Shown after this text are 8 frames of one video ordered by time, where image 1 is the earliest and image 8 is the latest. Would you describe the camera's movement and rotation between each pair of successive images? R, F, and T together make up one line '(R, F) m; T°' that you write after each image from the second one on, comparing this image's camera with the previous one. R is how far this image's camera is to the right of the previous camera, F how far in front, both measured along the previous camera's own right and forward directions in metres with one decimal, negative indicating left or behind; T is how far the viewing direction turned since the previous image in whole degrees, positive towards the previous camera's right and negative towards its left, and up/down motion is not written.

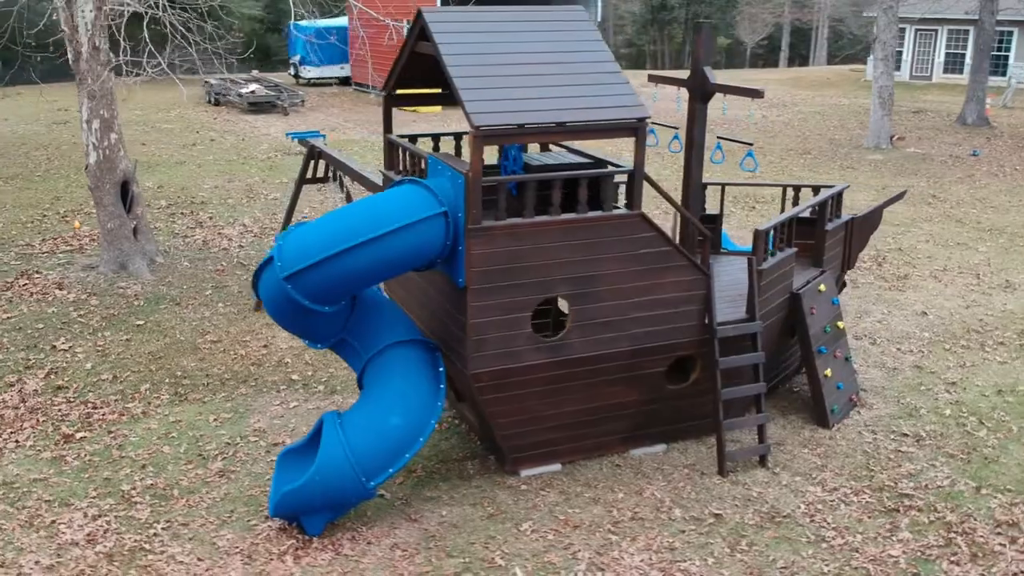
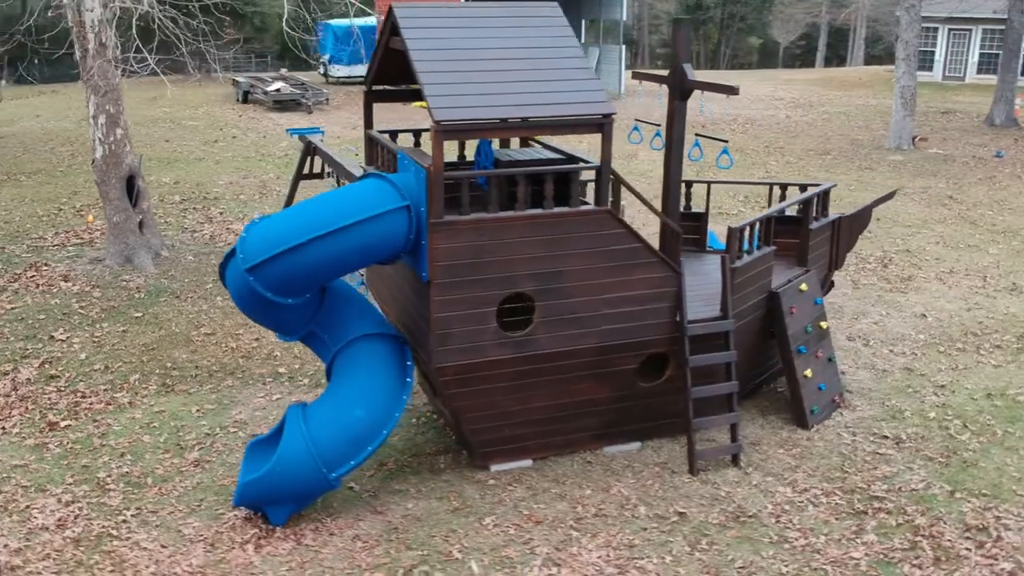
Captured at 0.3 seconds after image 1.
(+0.5, 0.0) m; -2°
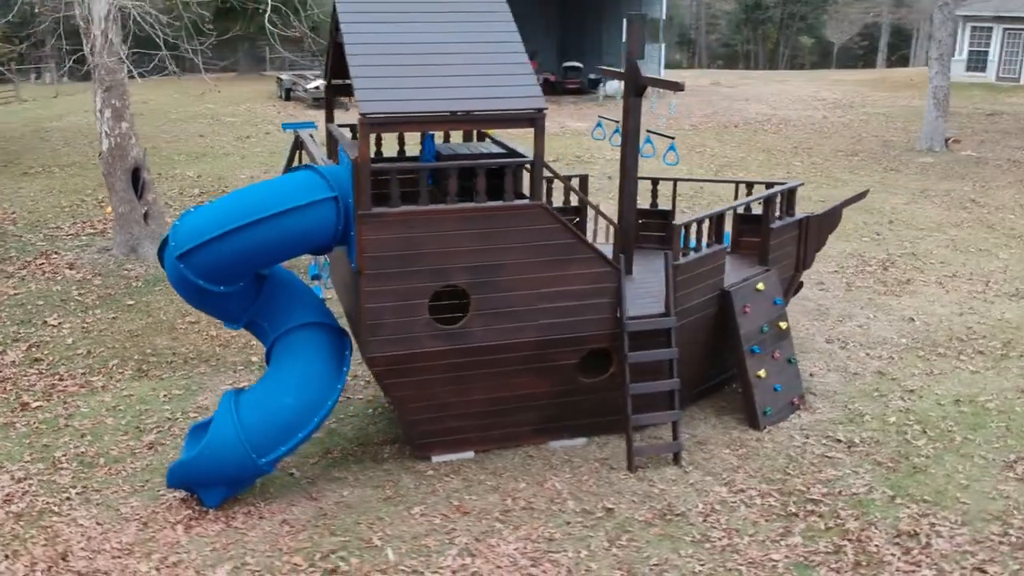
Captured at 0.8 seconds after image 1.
(+0.8, 0.0) m; -4°
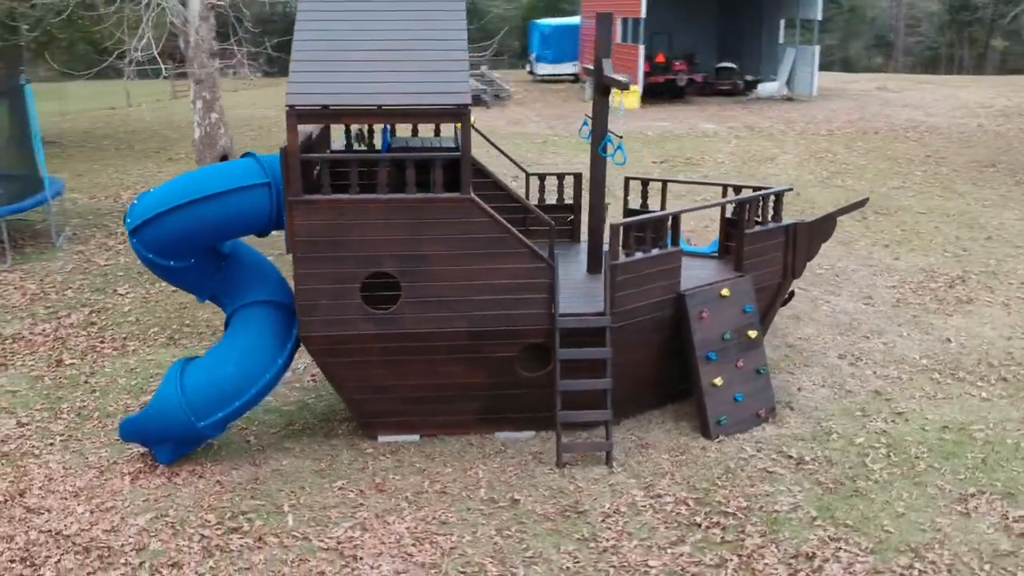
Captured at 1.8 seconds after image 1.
(+1.7, 0.0) m; -12°
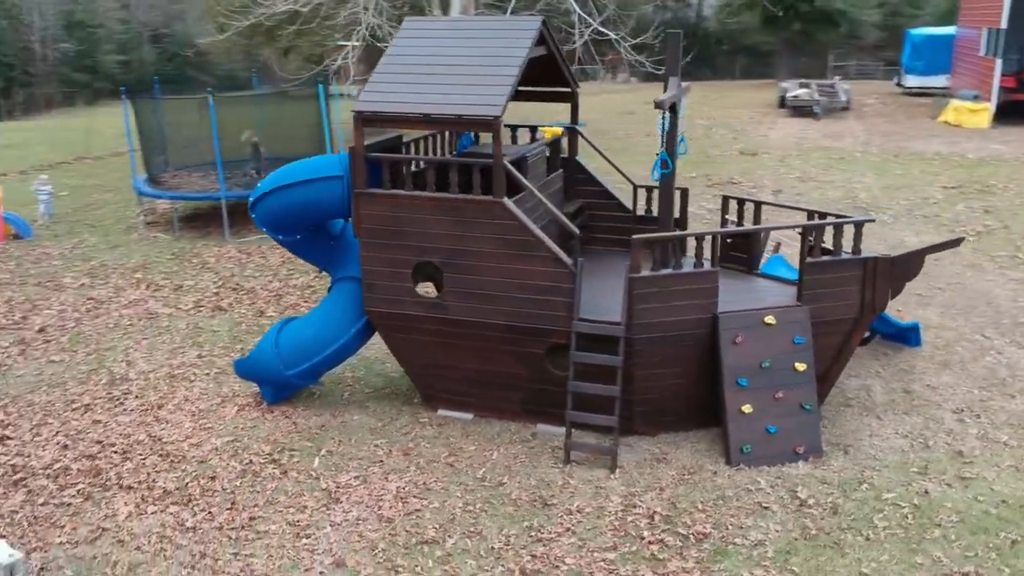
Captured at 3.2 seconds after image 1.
(+2.6, 0.0) m; -23°
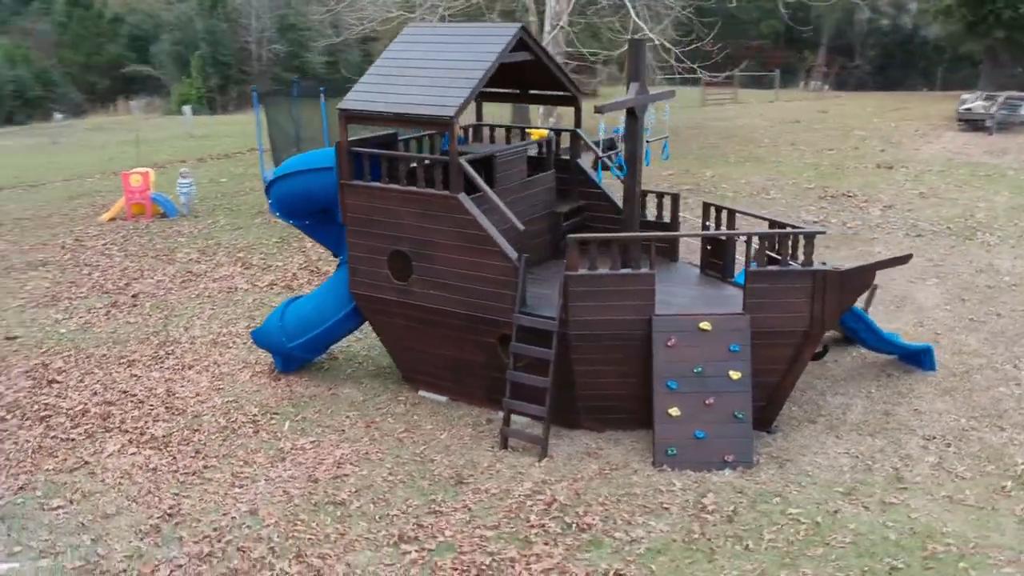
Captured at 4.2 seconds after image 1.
(+2.0, -0.2) m; -13°
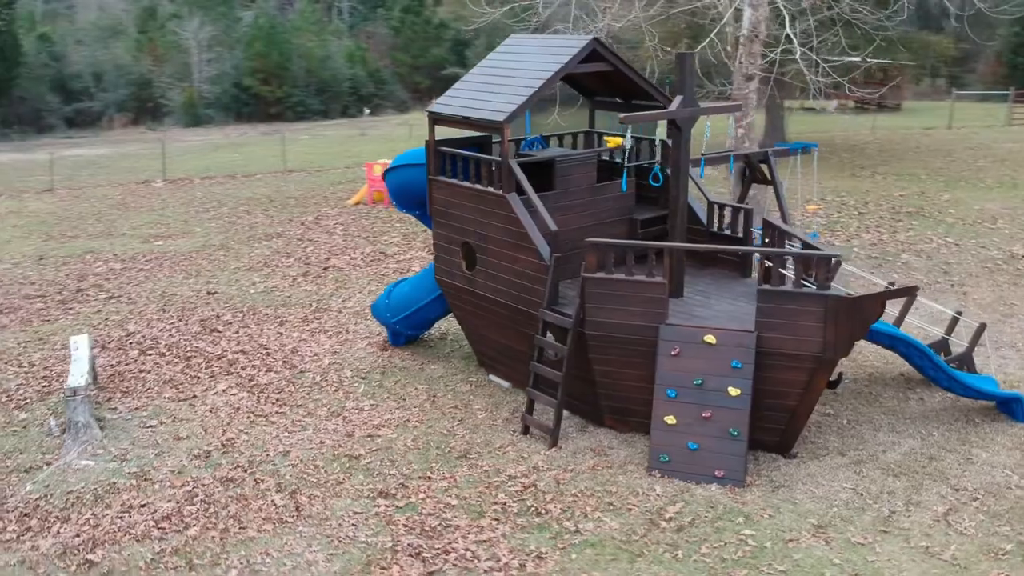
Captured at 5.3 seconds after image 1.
(+2.3, -0.1) m; -19°
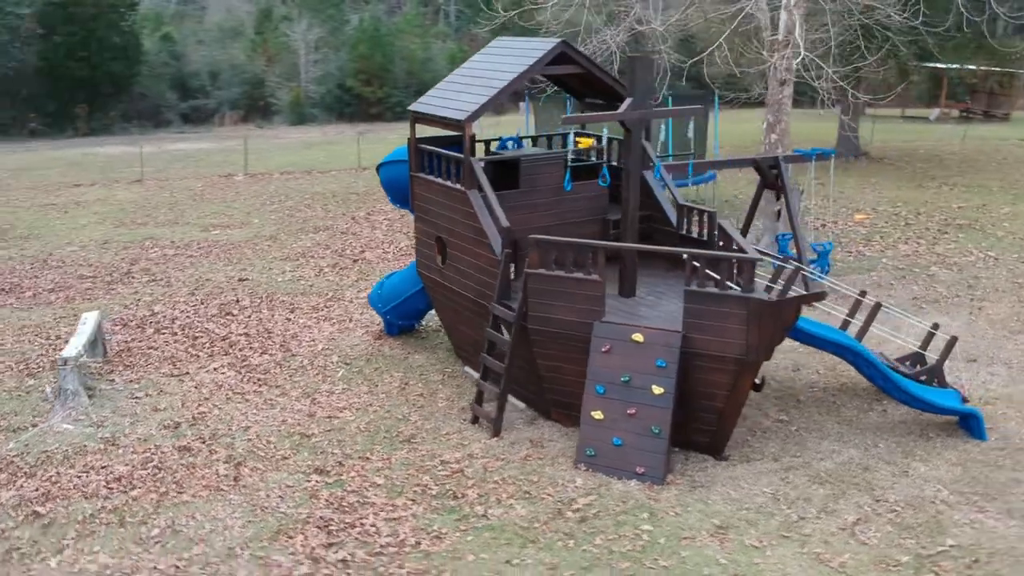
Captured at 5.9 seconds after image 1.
(+1.3, -0.2) m; -7°
